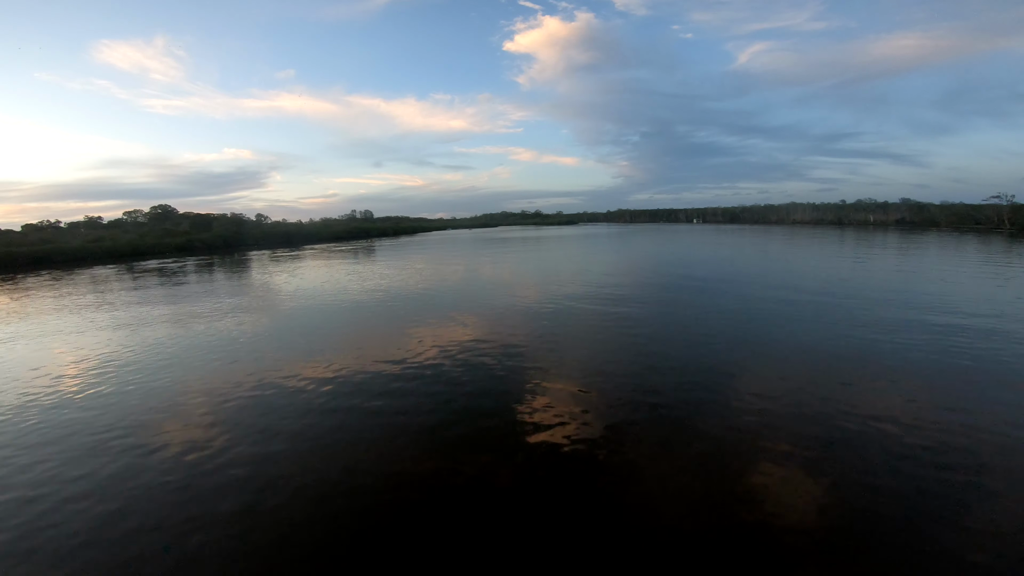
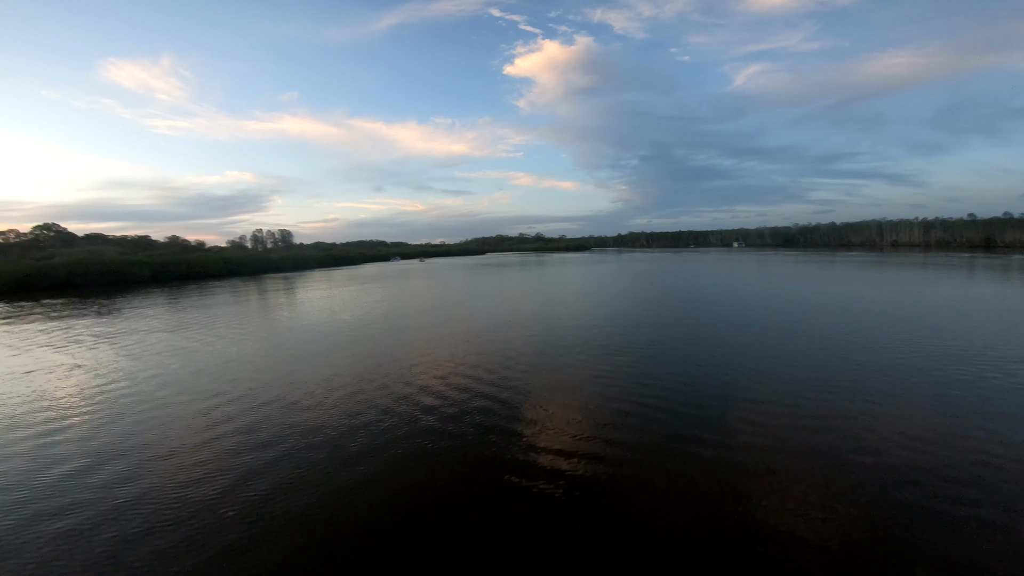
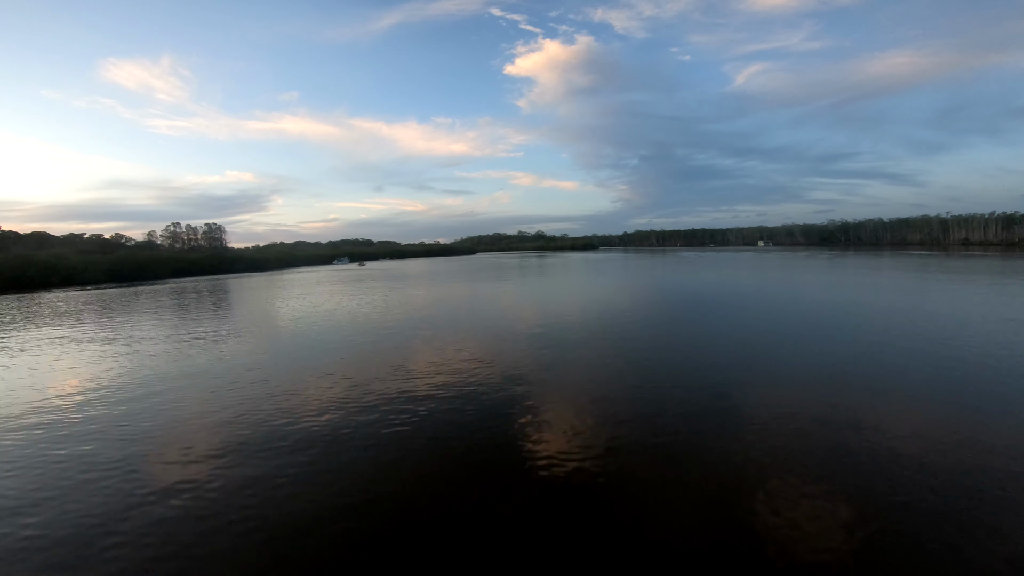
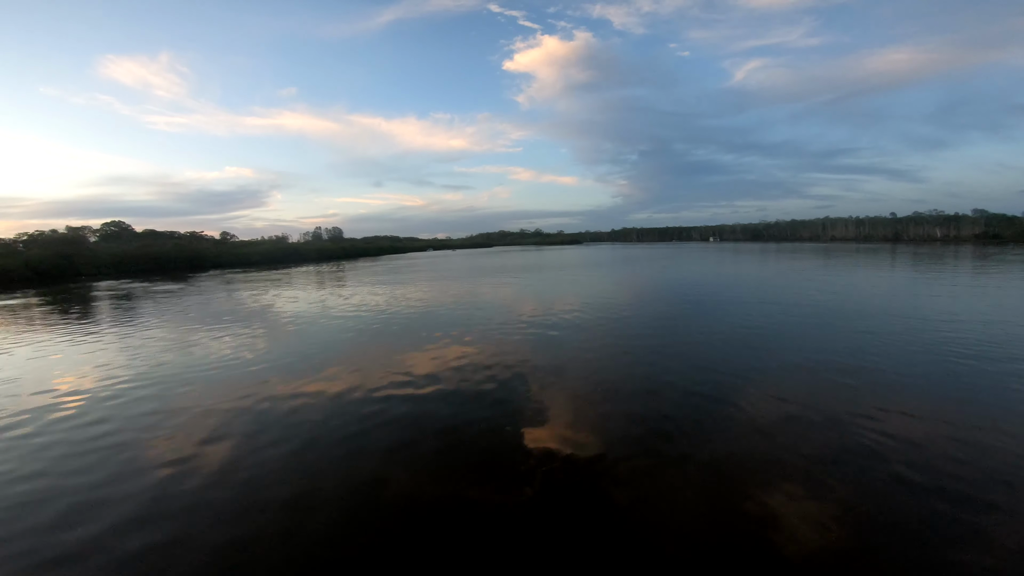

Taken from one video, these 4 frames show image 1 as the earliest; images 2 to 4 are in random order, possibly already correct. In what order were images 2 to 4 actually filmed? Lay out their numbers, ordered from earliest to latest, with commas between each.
4, 2, 3
